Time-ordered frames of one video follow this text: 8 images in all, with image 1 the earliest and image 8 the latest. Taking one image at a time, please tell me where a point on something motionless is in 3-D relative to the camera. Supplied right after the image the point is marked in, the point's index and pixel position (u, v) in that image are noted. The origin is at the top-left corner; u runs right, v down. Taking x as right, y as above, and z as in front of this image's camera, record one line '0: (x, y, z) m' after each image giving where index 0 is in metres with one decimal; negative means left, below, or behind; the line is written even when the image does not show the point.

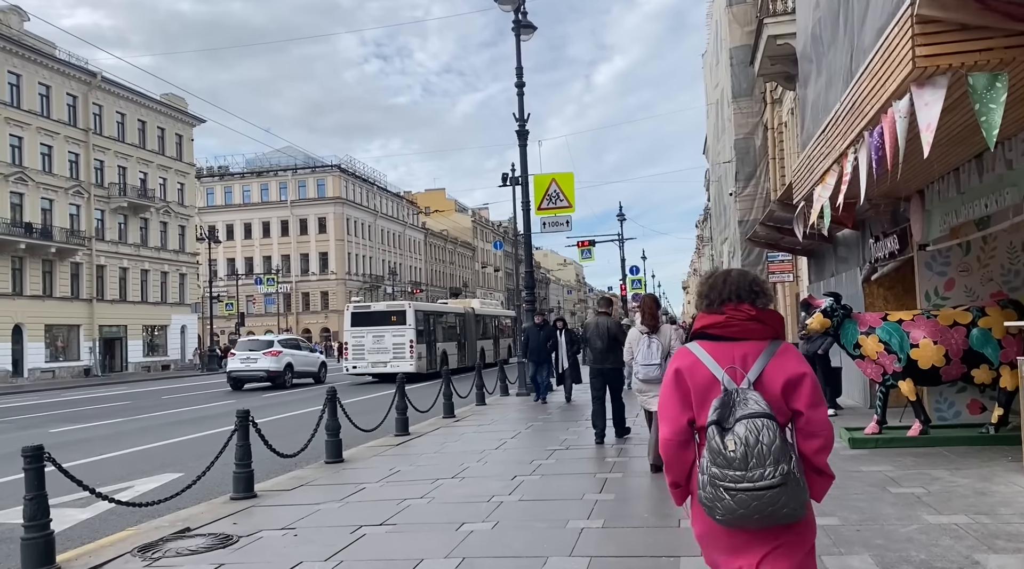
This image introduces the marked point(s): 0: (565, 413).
0: (+0.8, -2.1, +14.5) m
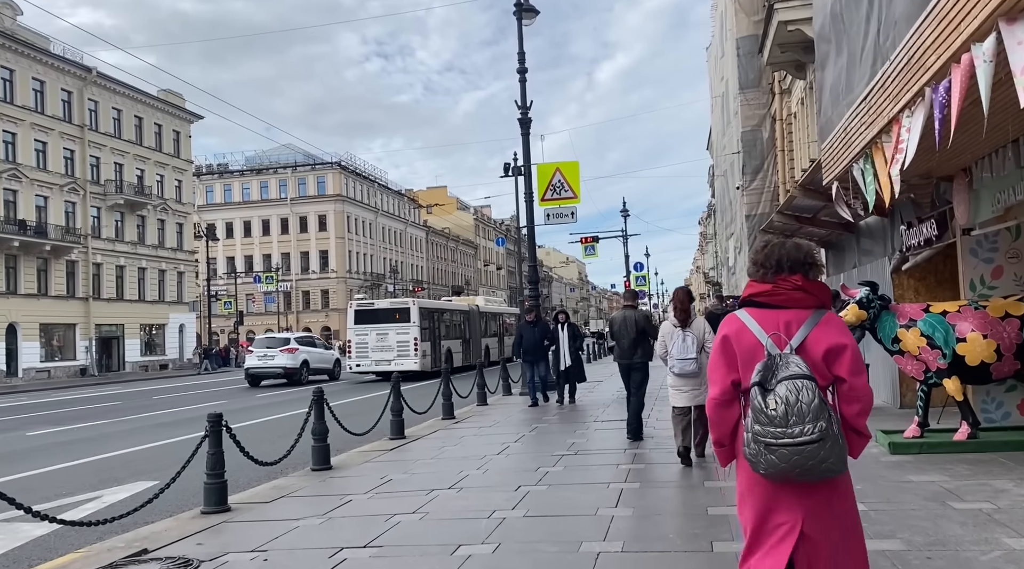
0: (+0.8, -2.0, +13.6) m
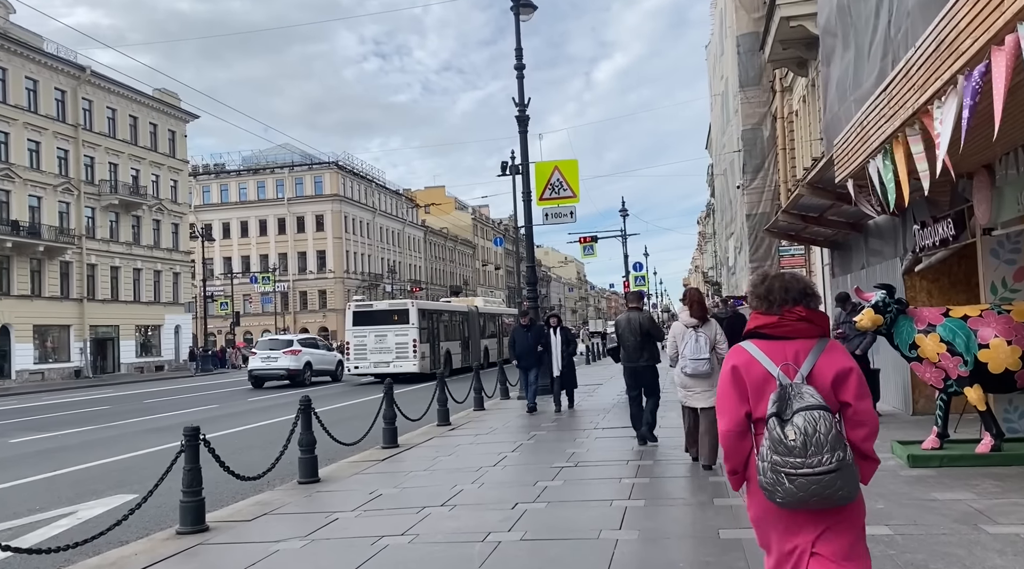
0: (+0.8, -2.0, +13.1) m
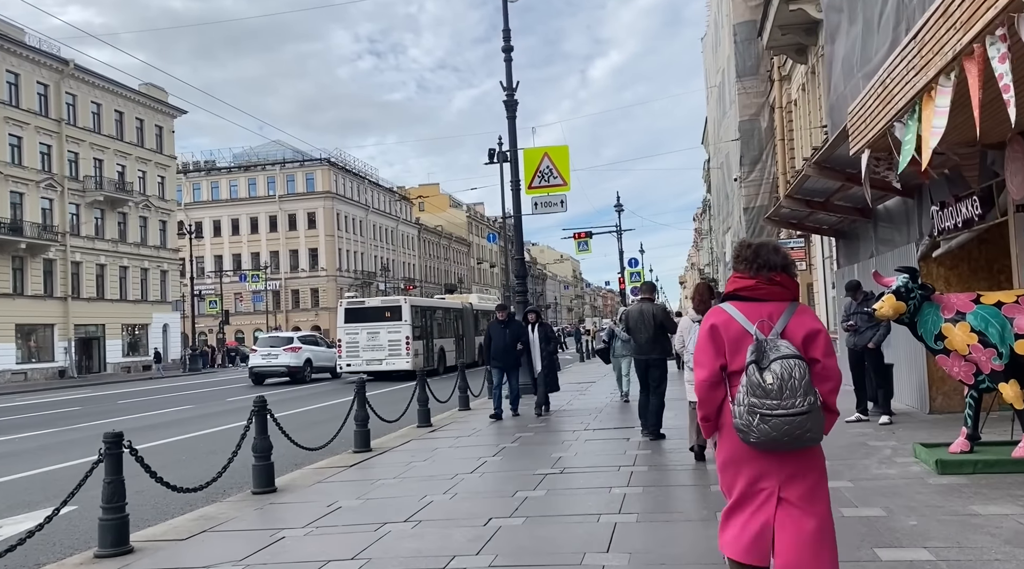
0: (+0.6, -1.8, +12.2) m
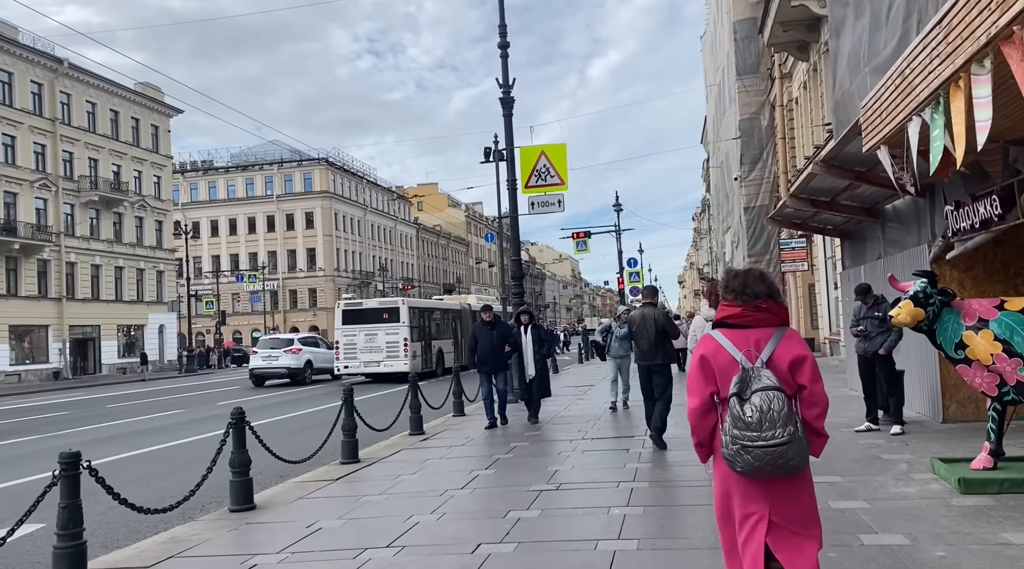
0: (+0.5, -1.9, +11.7) m
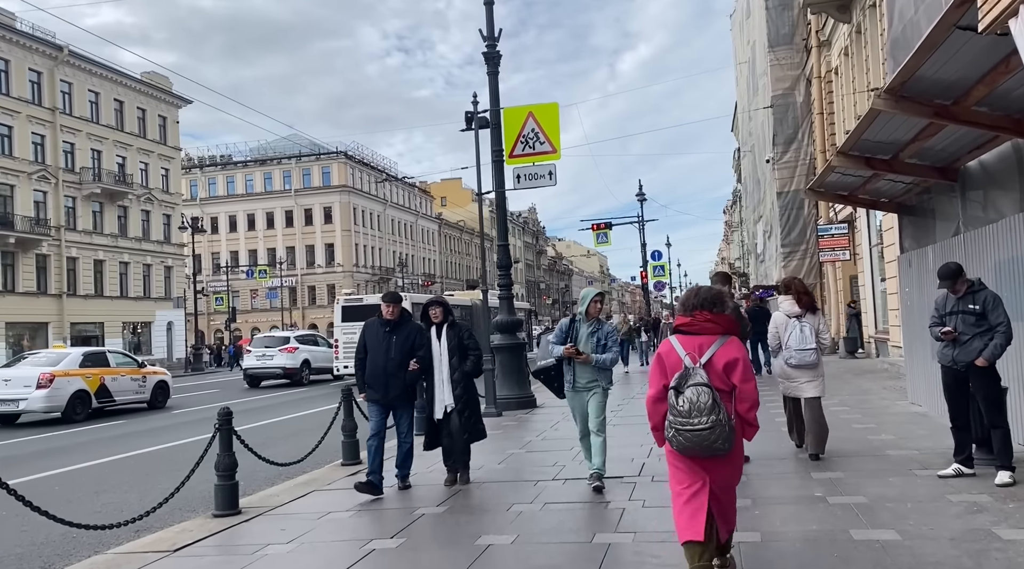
0: (0.0, -1.7, +8.7) m
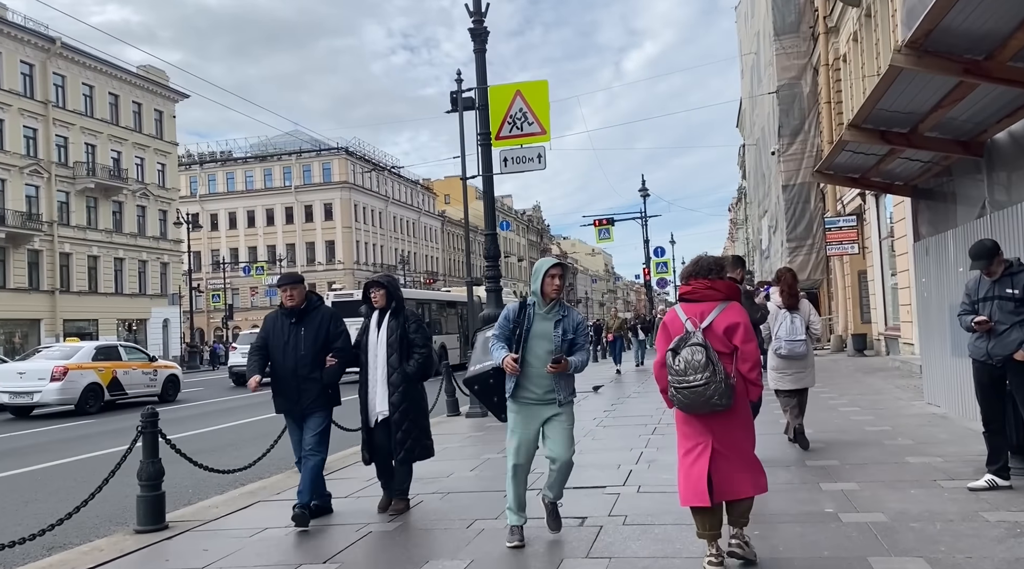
0: (-0.2, -1.6, +7.8) m
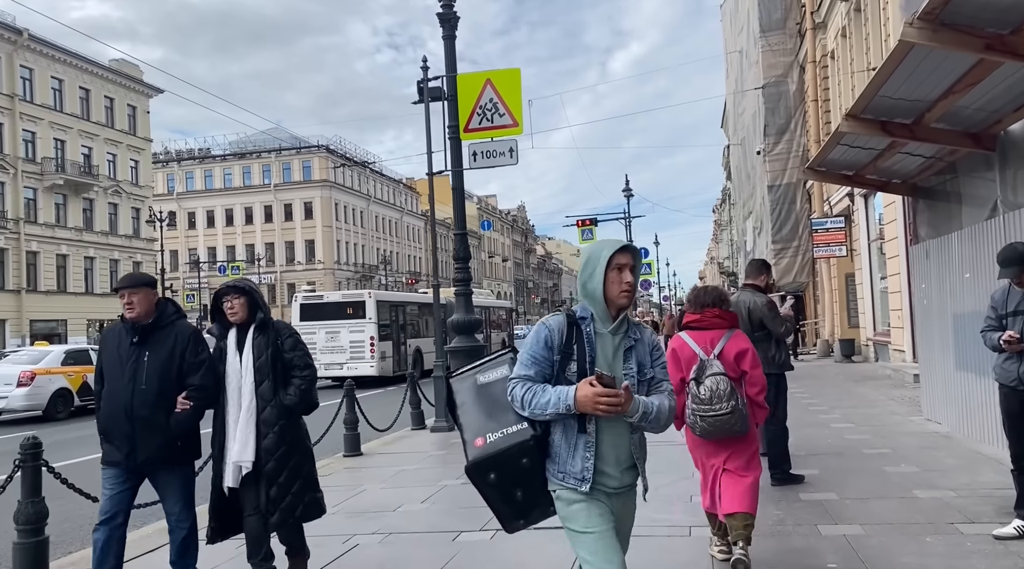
0: (-0.6, -1.7, +6.8) m
